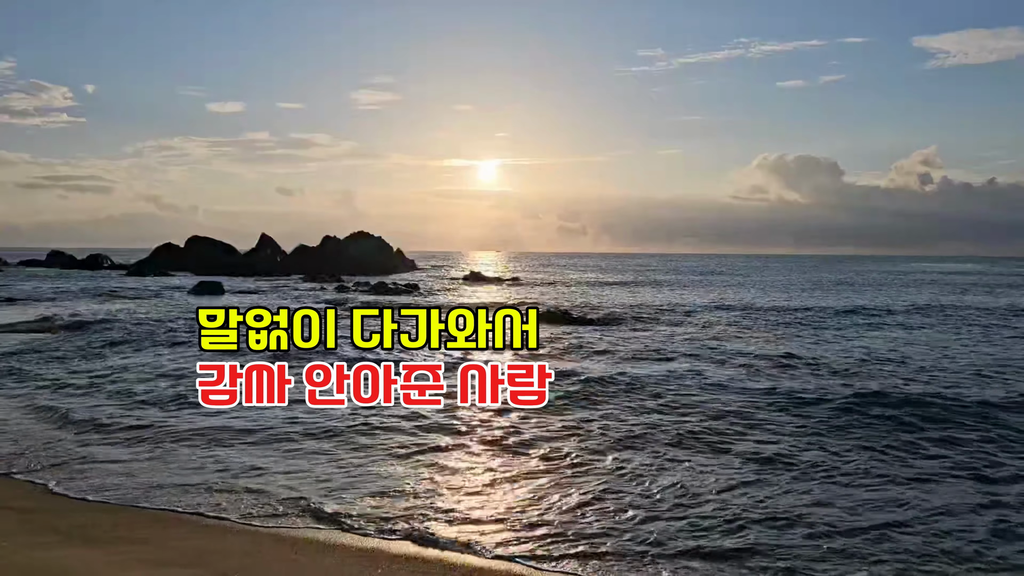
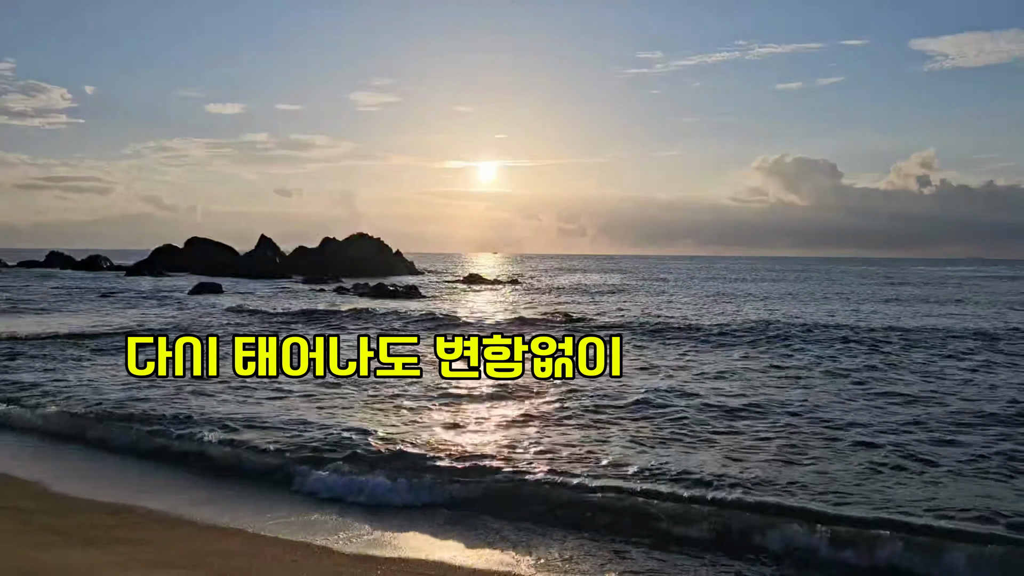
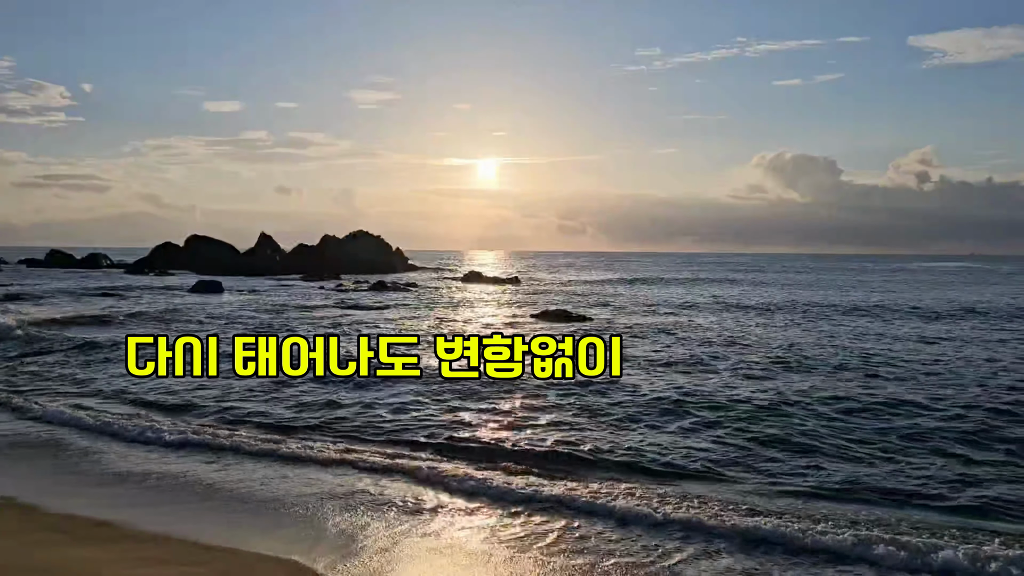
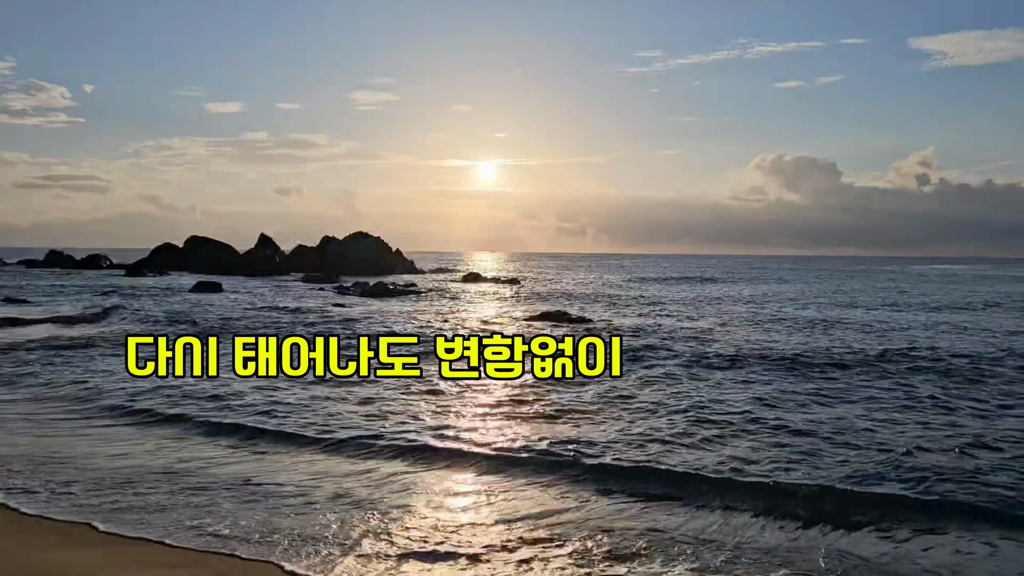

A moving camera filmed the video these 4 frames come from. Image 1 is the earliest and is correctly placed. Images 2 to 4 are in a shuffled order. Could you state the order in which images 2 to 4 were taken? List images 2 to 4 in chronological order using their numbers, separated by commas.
2, 4, 3
